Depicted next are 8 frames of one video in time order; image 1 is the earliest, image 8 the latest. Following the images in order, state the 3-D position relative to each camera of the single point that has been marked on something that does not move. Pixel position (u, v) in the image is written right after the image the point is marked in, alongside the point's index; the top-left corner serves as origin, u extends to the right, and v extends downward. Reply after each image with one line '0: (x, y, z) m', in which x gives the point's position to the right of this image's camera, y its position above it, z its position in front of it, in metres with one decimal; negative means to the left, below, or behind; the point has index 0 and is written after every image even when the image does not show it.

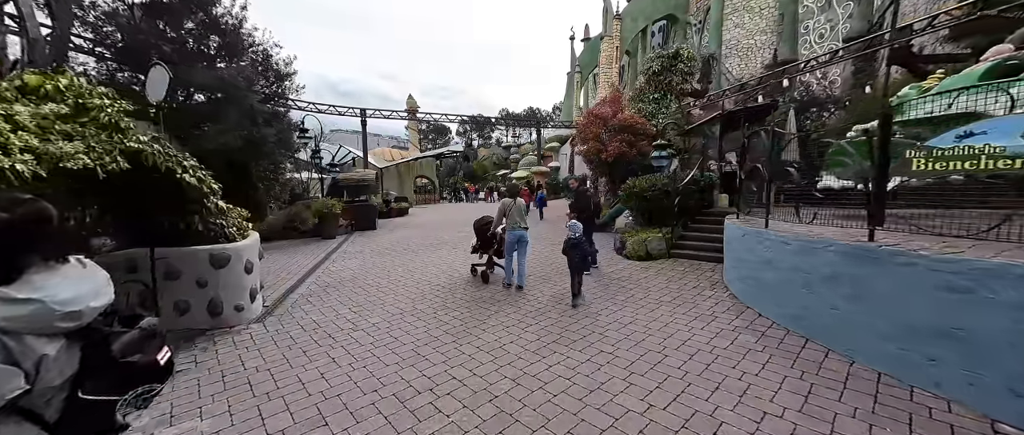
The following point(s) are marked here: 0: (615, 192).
0: (+3.2, +0.8, +10.4) m
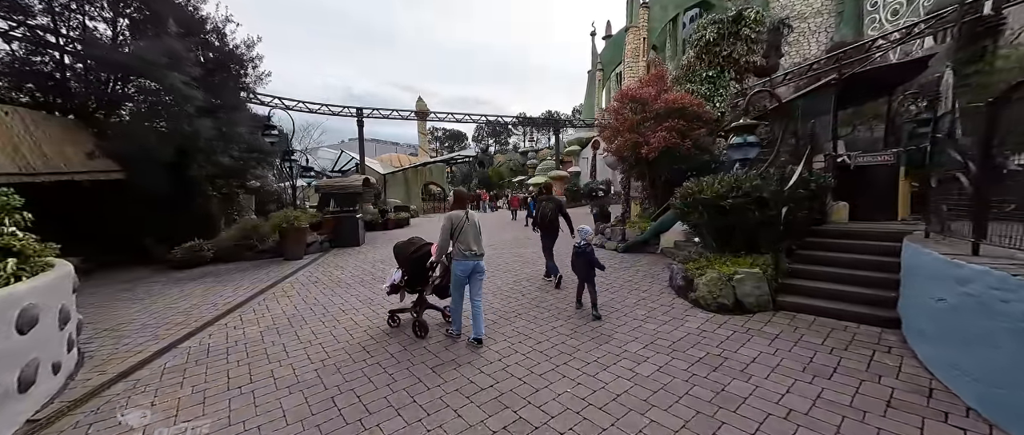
0: (+3.4, +0.5, +8.0) m
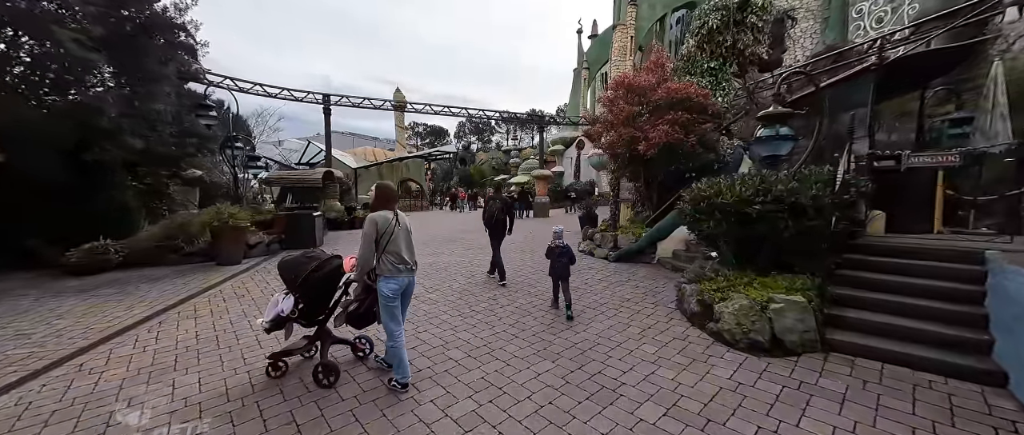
0: (+3.0, +0.4, +7.1) m
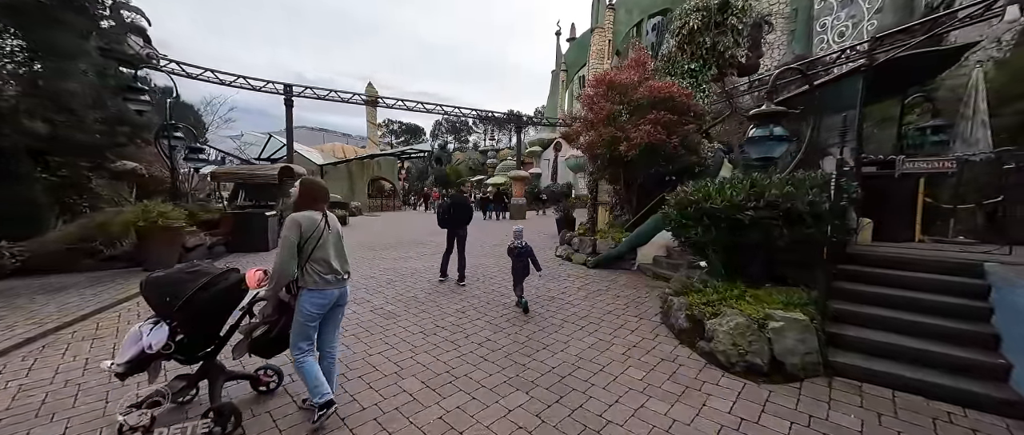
0: (+2.5, +0.3, +6.9) m
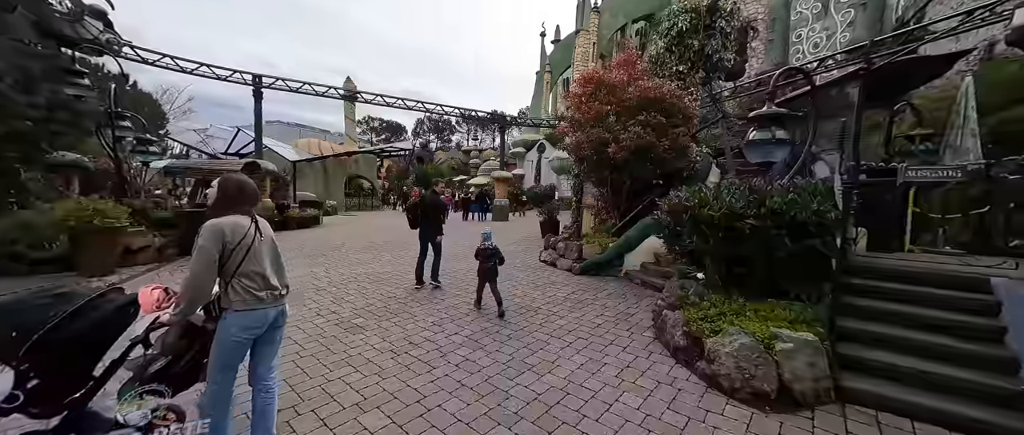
0: (+2.2, +0.2, +6.6) m
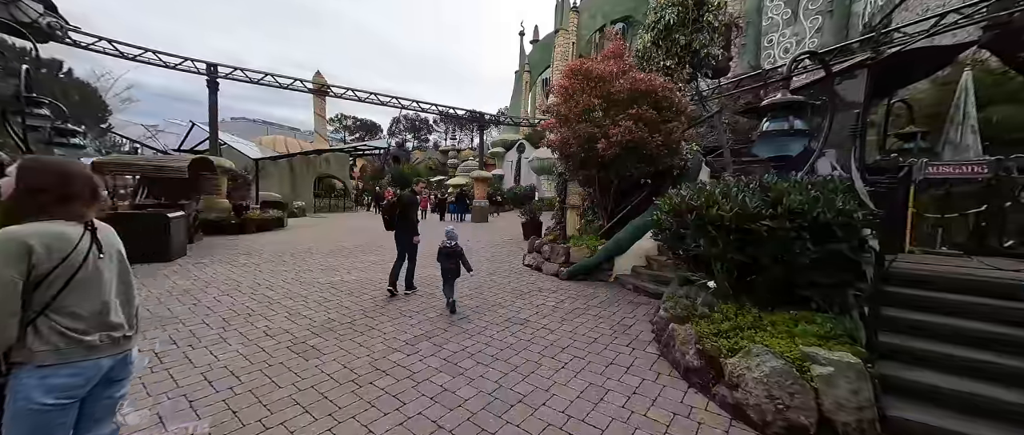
0: (+1.8, +0.2, +6.3) m
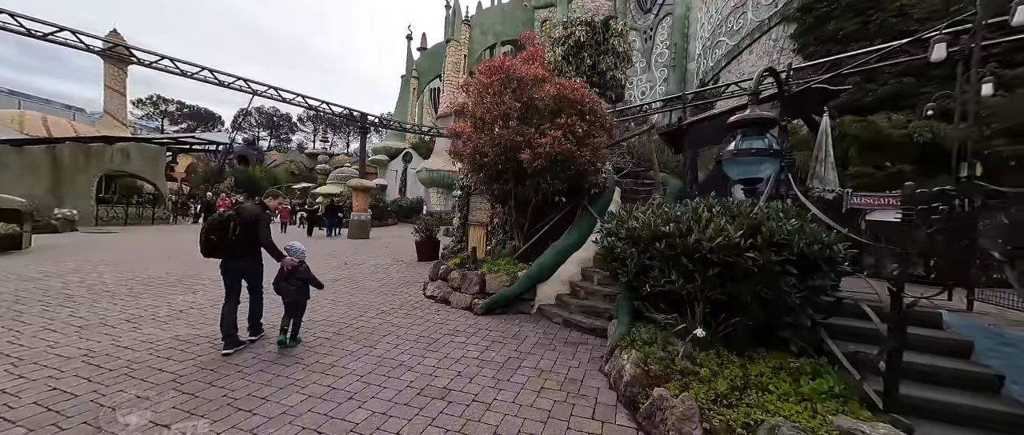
0: (+0.2, -0.1, +5.6) m
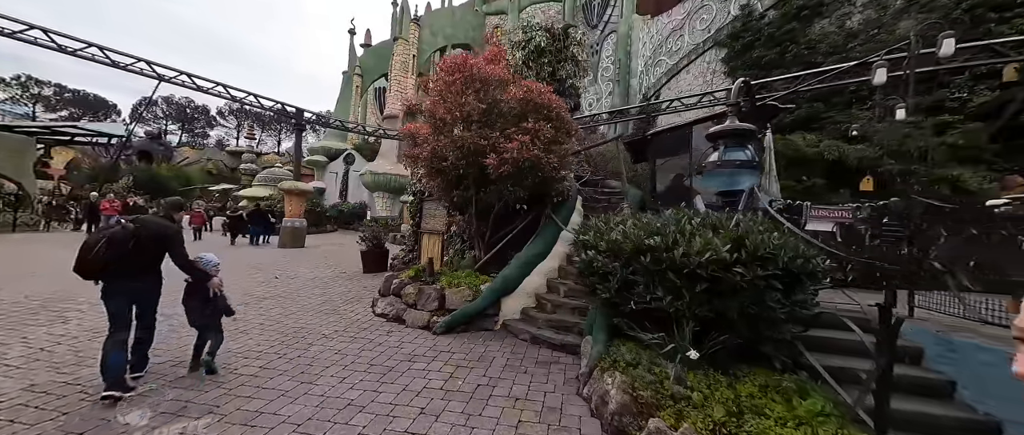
0: (-0.4, -0.3, +5.3) m
